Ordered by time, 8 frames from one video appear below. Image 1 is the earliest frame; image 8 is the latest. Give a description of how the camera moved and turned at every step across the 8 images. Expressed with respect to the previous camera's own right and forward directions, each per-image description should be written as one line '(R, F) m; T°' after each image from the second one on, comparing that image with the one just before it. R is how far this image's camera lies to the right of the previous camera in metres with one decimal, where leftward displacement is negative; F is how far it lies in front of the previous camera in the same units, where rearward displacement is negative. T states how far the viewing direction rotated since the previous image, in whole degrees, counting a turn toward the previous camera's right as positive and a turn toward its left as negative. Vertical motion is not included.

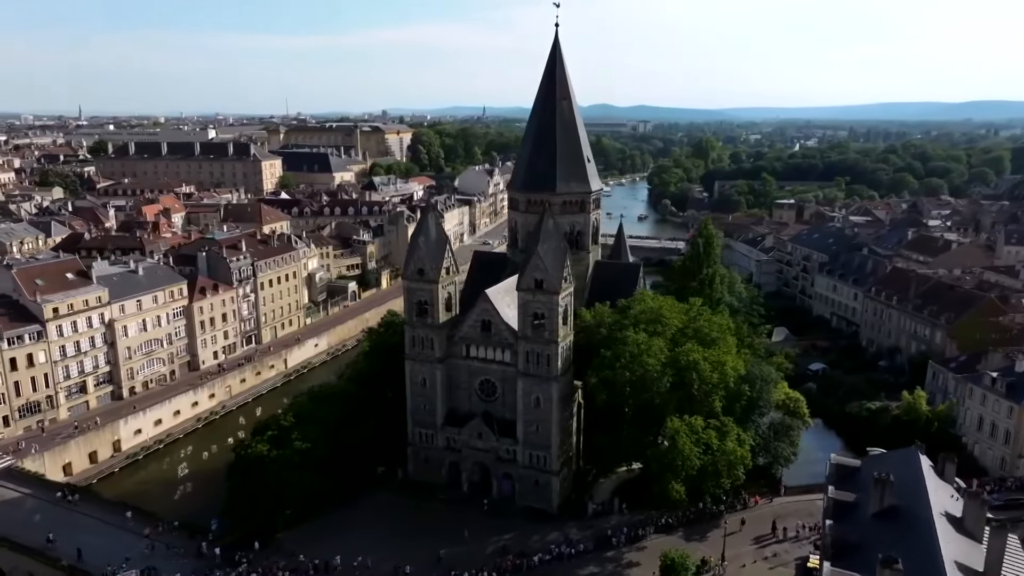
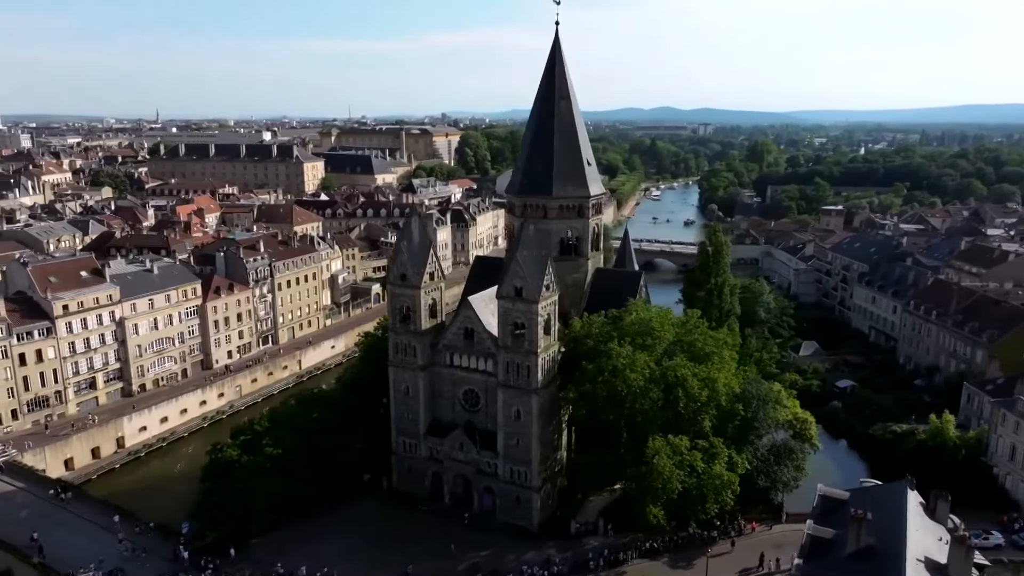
(+4.0, +1.7) m; -5°
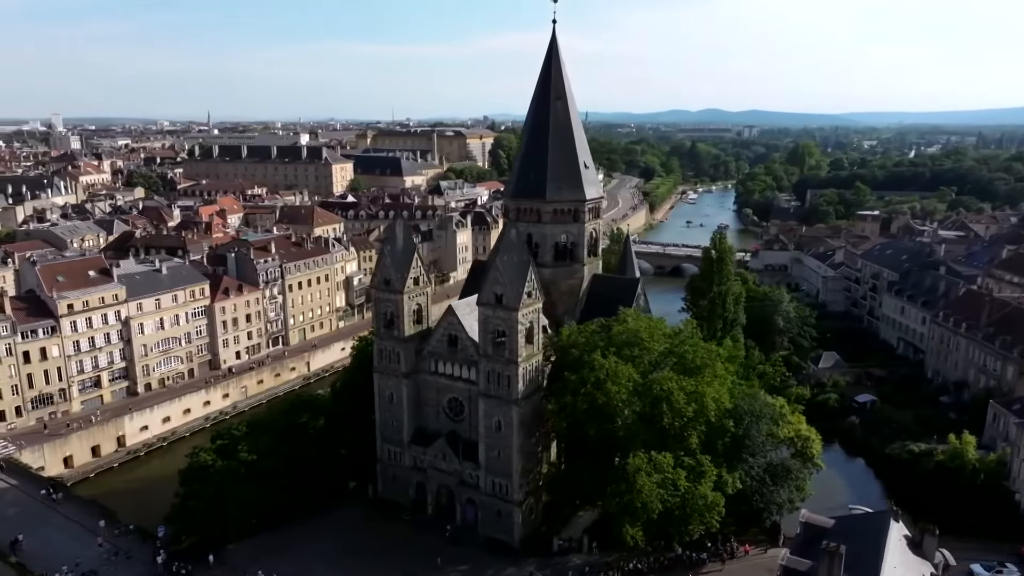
(+3.0, +1.3) m; -3°
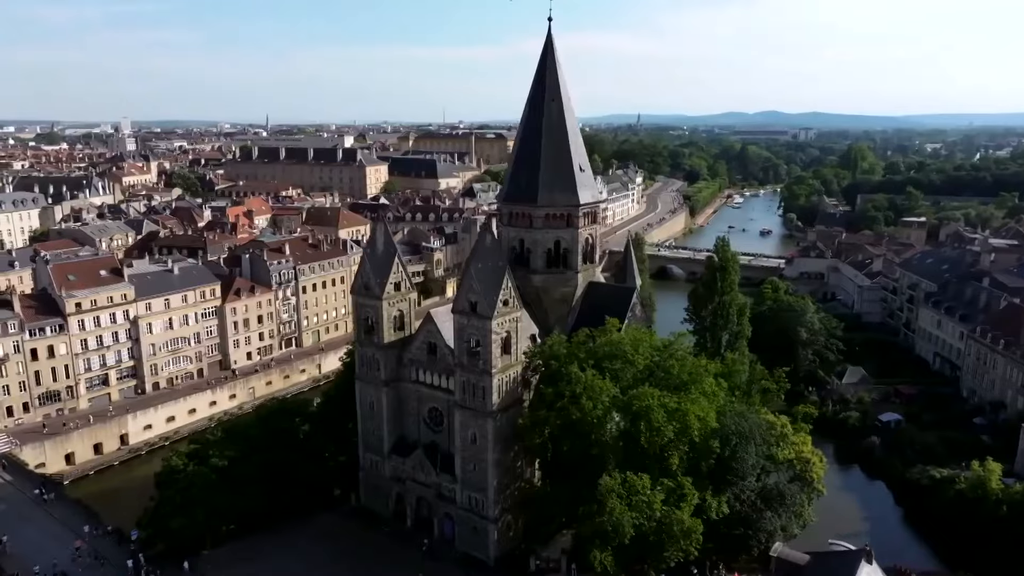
(+3.5, +1.6) m; -4°
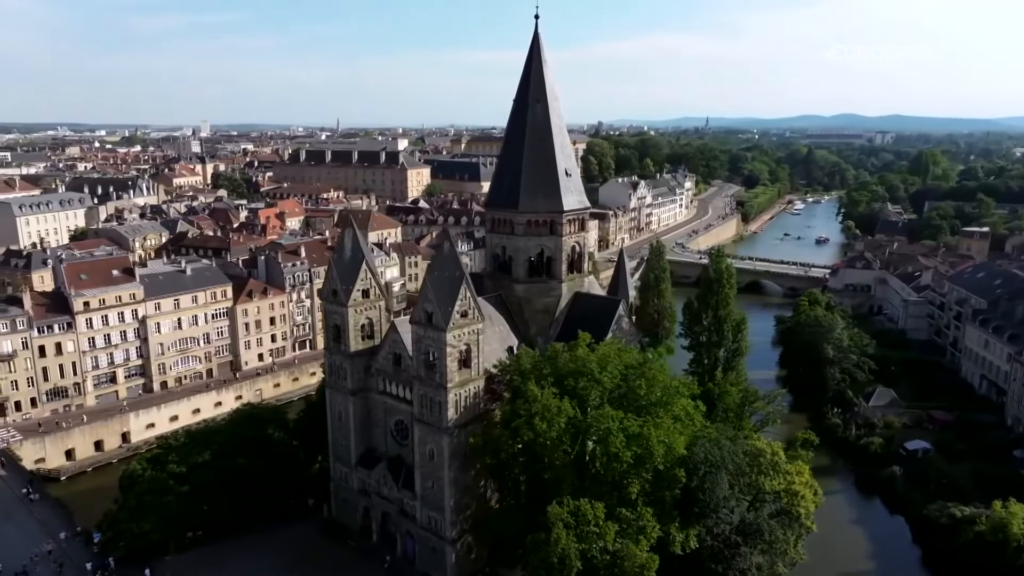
(+4.7, +2.0) m; -5°
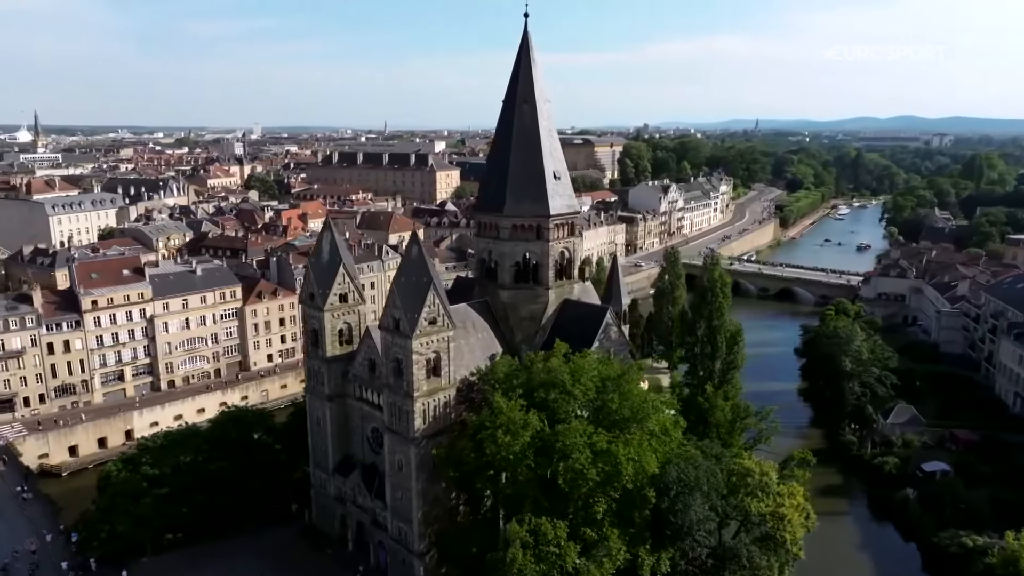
(+3.2, +1.2) m; -4°
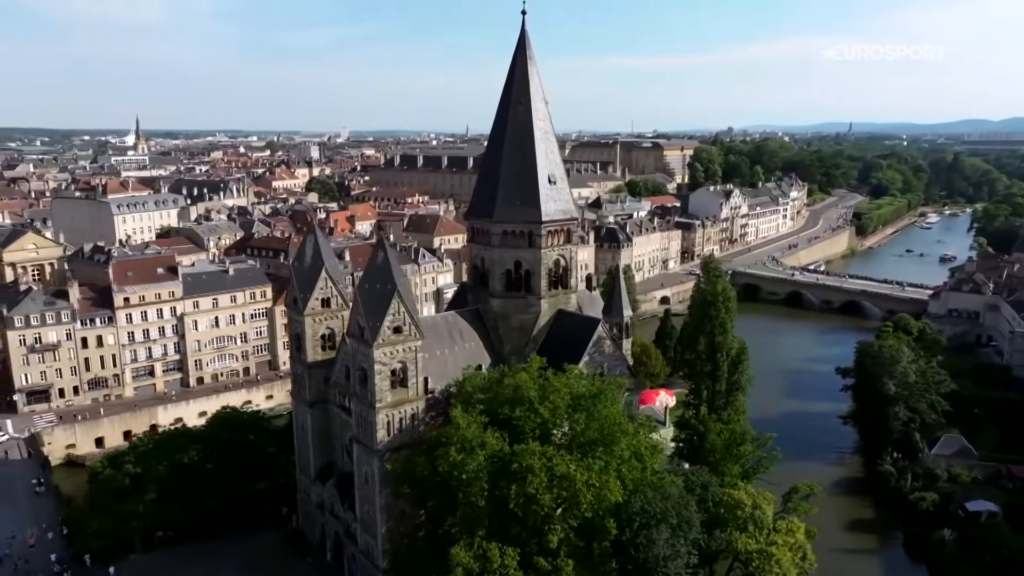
(+4.6, +1.8) m; -6°
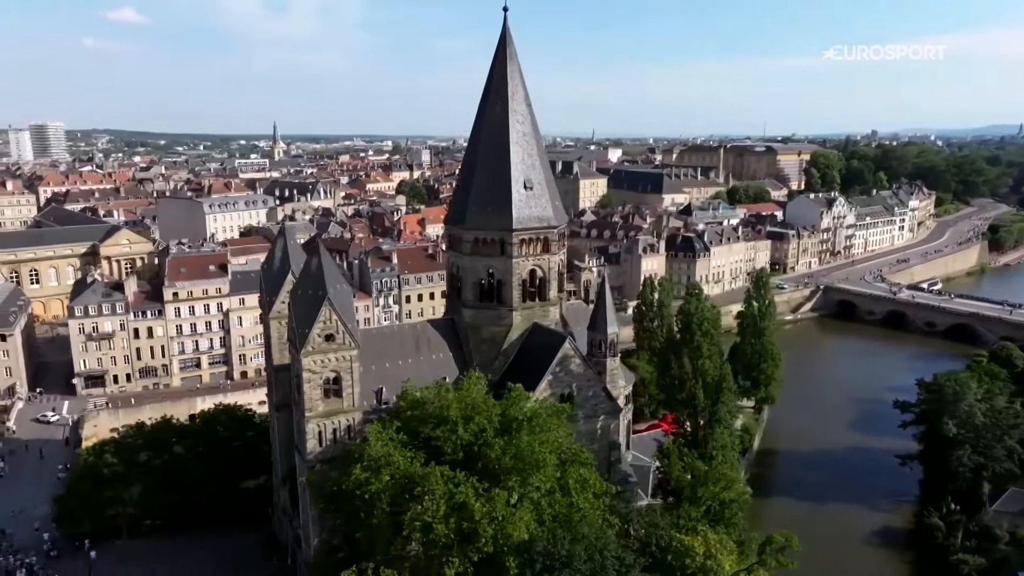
(+7.5, +2.6) m; -10°
